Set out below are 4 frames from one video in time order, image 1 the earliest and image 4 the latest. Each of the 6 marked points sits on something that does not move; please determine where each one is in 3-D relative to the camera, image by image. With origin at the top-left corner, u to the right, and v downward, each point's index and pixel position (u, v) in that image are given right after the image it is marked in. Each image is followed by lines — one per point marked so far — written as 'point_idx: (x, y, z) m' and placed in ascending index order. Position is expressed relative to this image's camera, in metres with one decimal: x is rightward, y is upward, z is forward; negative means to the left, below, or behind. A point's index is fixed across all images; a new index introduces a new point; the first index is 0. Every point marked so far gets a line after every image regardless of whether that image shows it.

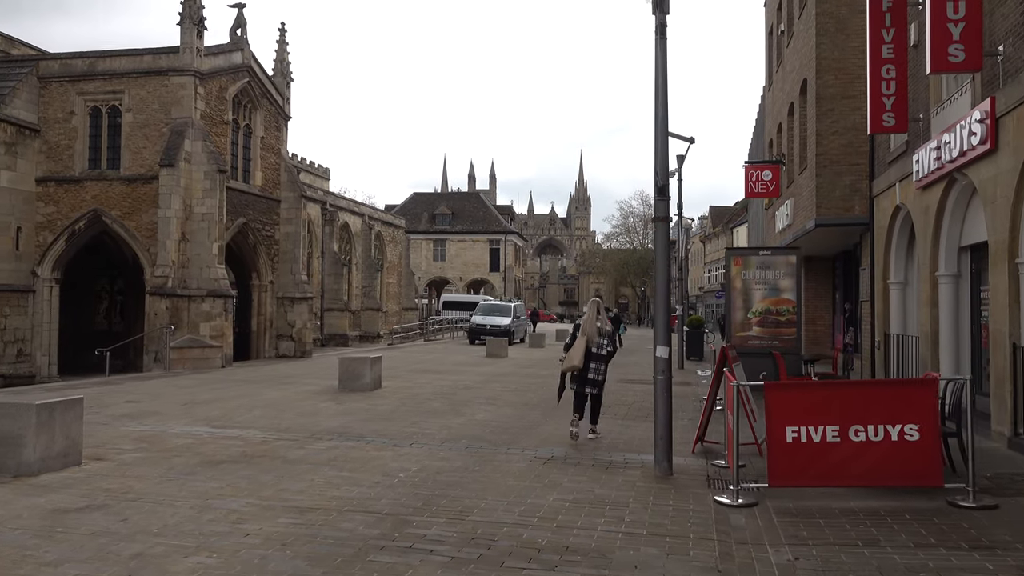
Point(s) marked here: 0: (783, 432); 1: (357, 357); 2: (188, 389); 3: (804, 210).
0: (+2.2, -1.2, +7.0) m
1: (-2.9, -1.3, +15.8) m
2: (-5.8, -1.8, +15.3) m
3: (+6.0, +1.6, +17.8) m
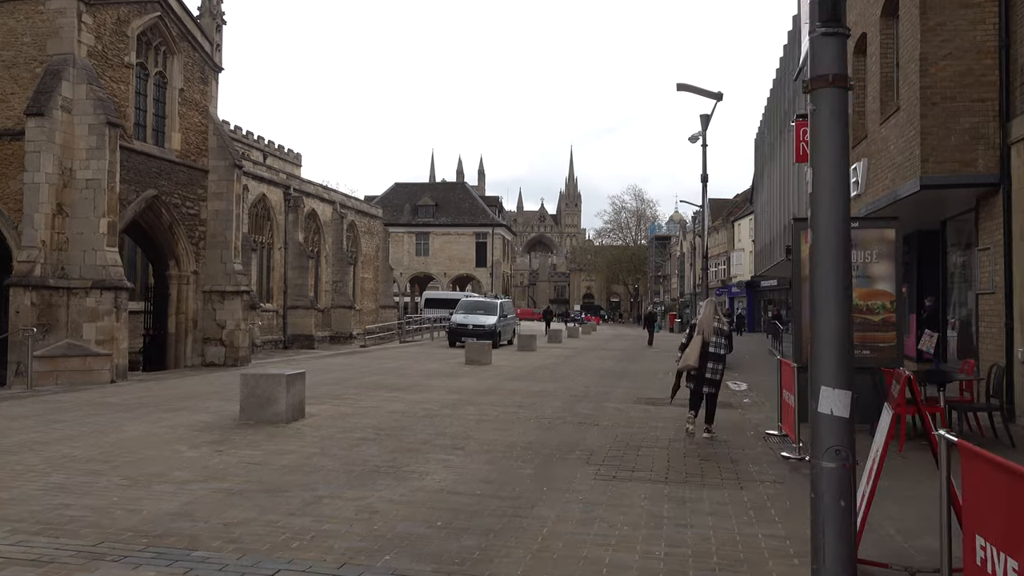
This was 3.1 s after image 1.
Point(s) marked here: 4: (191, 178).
0: (+2.1, -1.0, +2.2) m
1: (-3.1, -1.1, +10.9) m
2: (-6.0, -1.6, +10.4) m
3: (+5.8, +1.8, +13.0) m
4: (-7.4, +2.5, +19.8) m
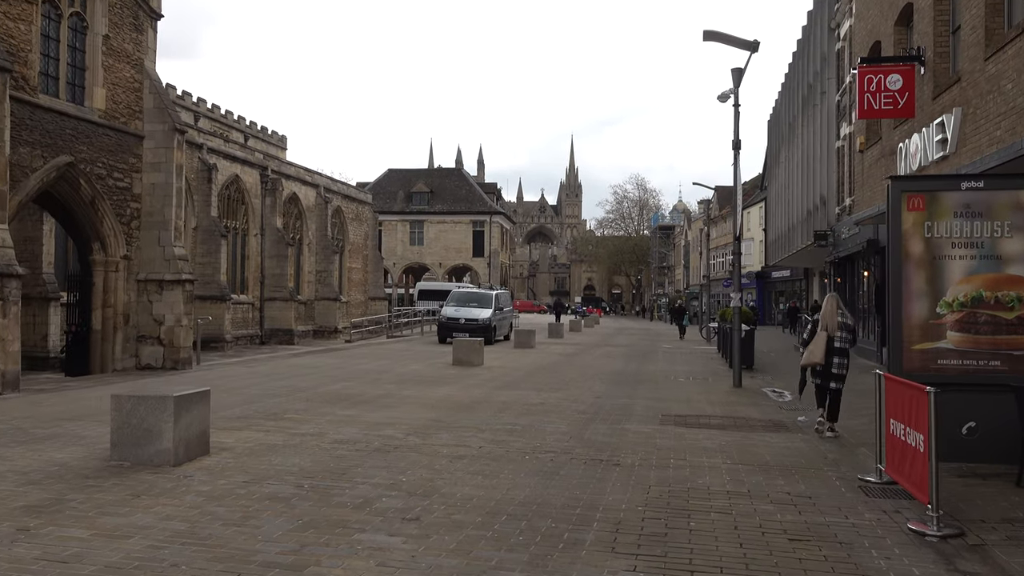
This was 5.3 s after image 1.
0: (+1.9, -1.0, -1.1) m
1: (-3.2, -1.0, +7.7) m
2: (-6.1, -1.5, +7.1) m
3: (+5.6, +1.9, +9.7) m
4: (-7.5, +2.7, +16.5) m
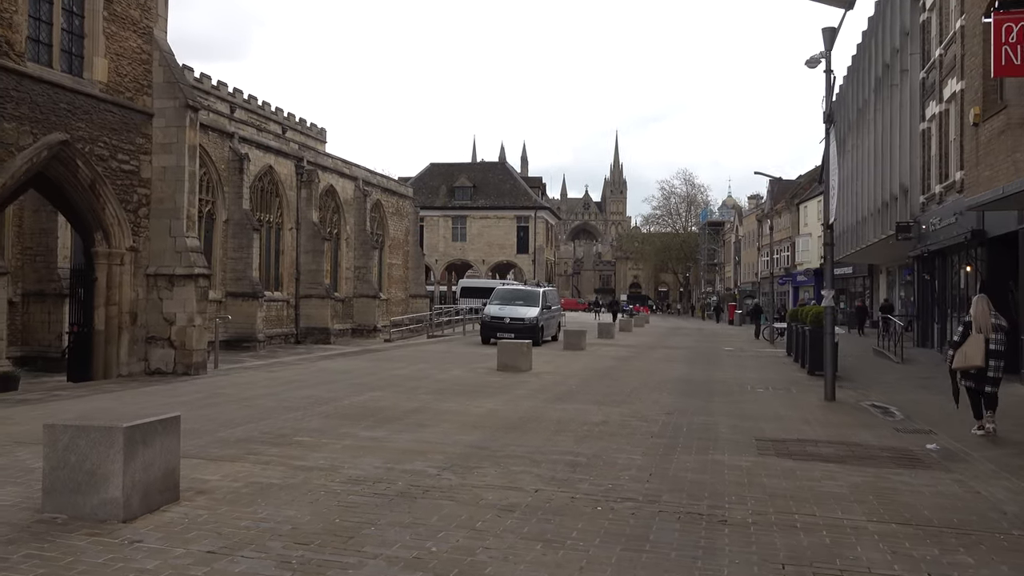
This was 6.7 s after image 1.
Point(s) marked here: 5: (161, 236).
0: (+1.9, -0.9, -3.3) m
1: (-2.8, -0.9, +5.7) m
2: (-5.7, -1.4, +5.3) m
3: (+6.2, +2.0, +7.3) m
4: (-6.6, +2.8, +14.7) m
5: (-6.2, +0.9, +15.2) m
